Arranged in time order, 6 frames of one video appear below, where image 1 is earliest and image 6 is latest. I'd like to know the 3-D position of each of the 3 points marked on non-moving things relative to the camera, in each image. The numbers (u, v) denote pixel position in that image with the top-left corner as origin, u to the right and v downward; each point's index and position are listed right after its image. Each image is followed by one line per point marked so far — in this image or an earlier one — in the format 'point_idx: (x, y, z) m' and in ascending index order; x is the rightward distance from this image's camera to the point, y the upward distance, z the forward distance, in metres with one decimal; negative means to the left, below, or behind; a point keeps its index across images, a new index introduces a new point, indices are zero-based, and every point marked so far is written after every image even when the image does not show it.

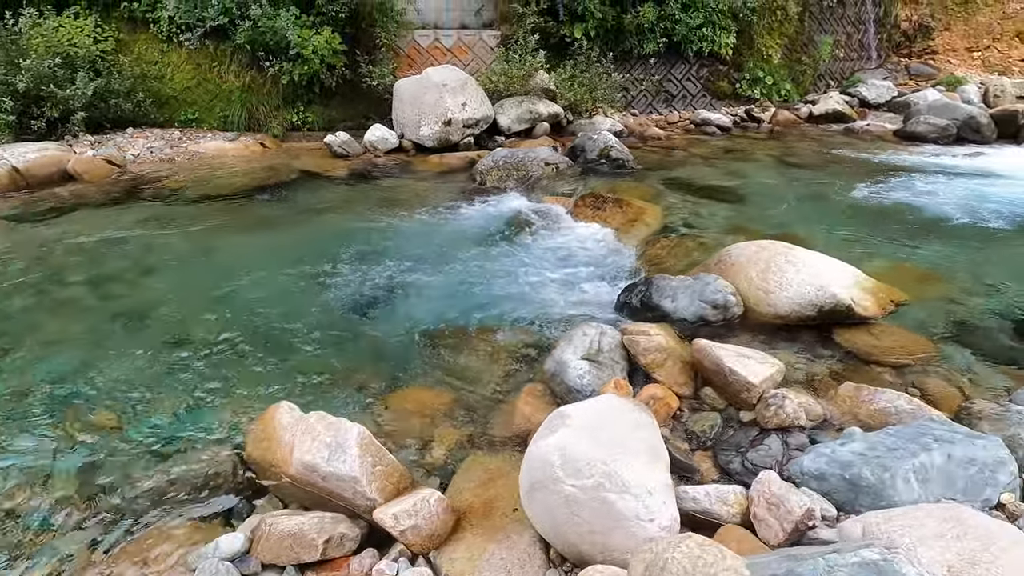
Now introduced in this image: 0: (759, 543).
0: (+1.0, -1.0, +2.2) m
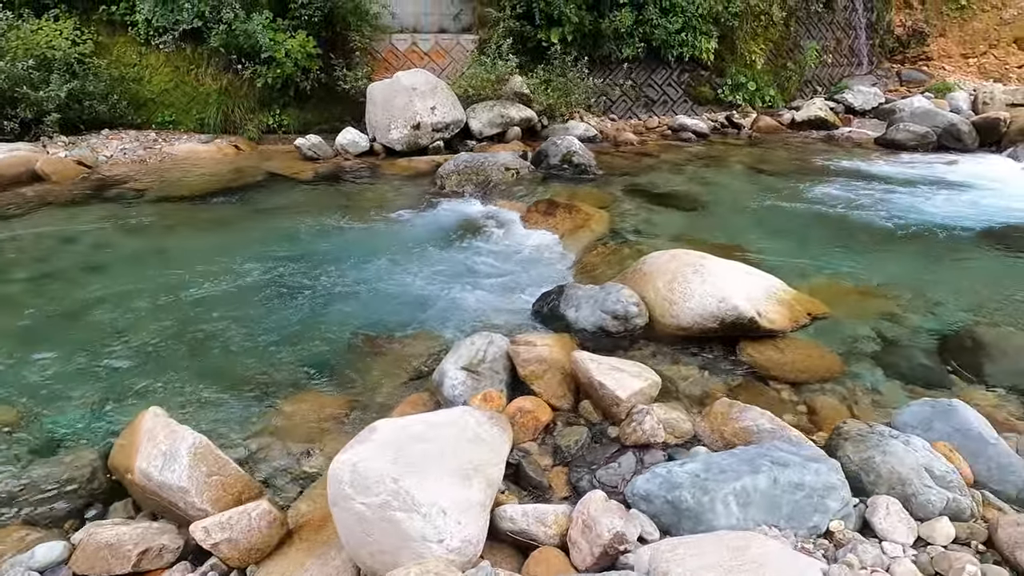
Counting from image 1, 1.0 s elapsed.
0: (+0.2, -1.1, +2.1) m
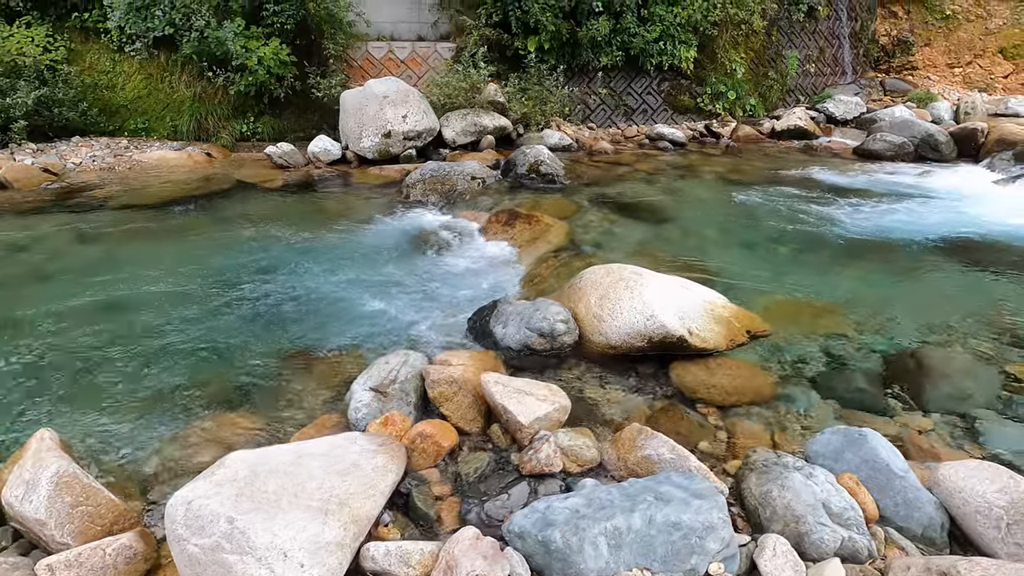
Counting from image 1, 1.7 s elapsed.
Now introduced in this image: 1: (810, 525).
0: (-0.3, -1.2, +2.0) m
1: (+1.2, -1.0, +2.2) m
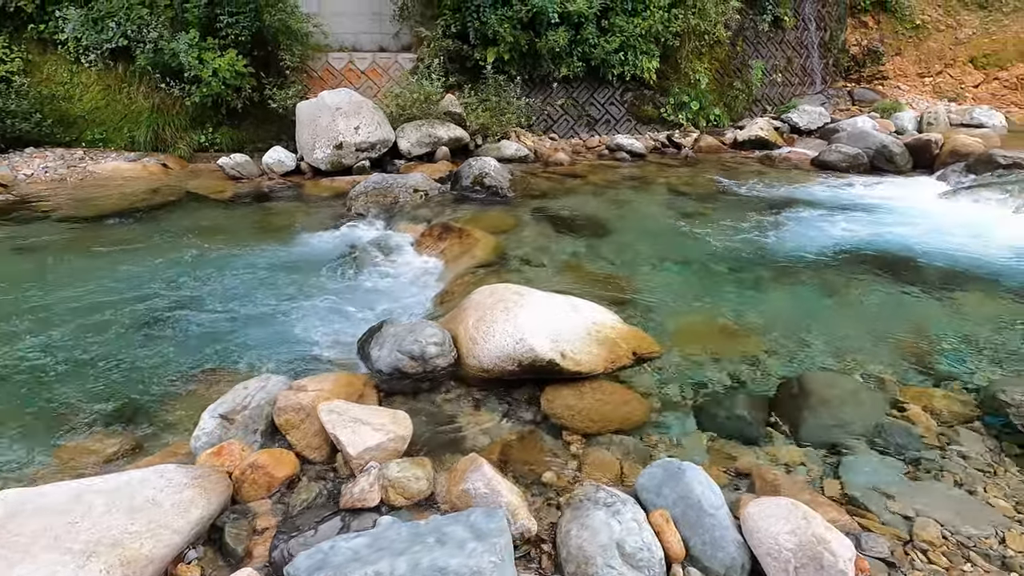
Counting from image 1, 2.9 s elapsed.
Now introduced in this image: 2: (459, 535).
0: (-1.2, -1.3, +1.9) m
1: (+0.3, -1.1, +2.1) m
2: (-0.2, -1.0, +2.1) m
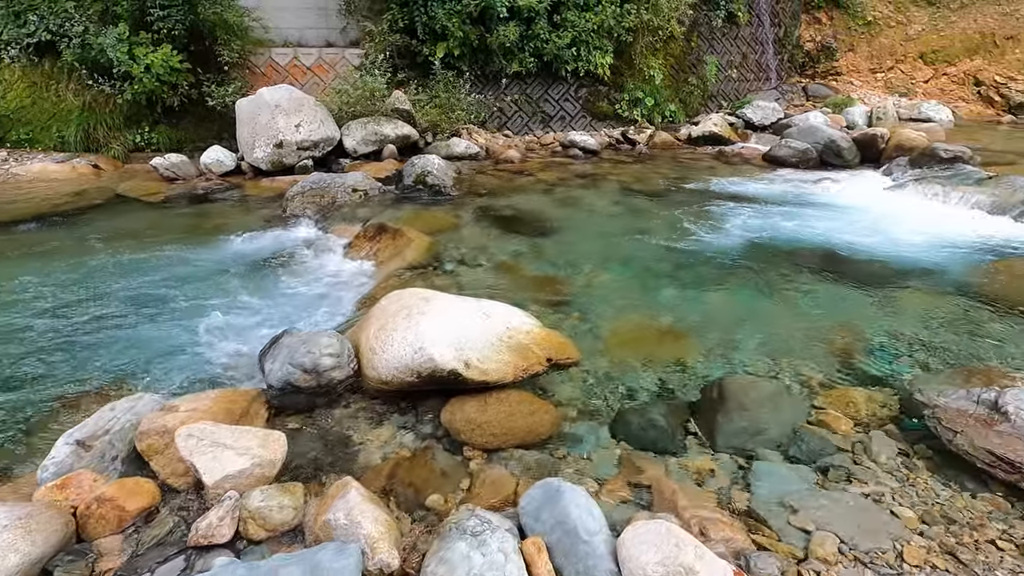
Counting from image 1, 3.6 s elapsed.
0: (-1.7, -1.4, +1.6) m
1: (-0.2, -1.1, +1.9) m
2: (-0.7, -1.0, +1.9) m
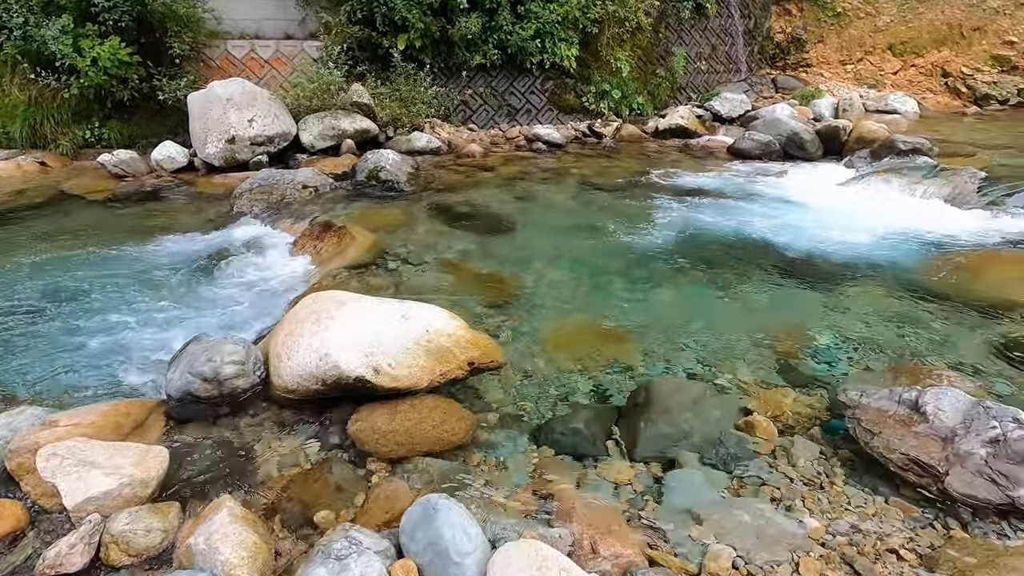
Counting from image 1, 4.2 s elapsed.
0: (-2.2, -1.4, +1.5) m
1: (-0.7, -1.2, +1.8) m
2: (-1.2, -1.0, +1.7) m
